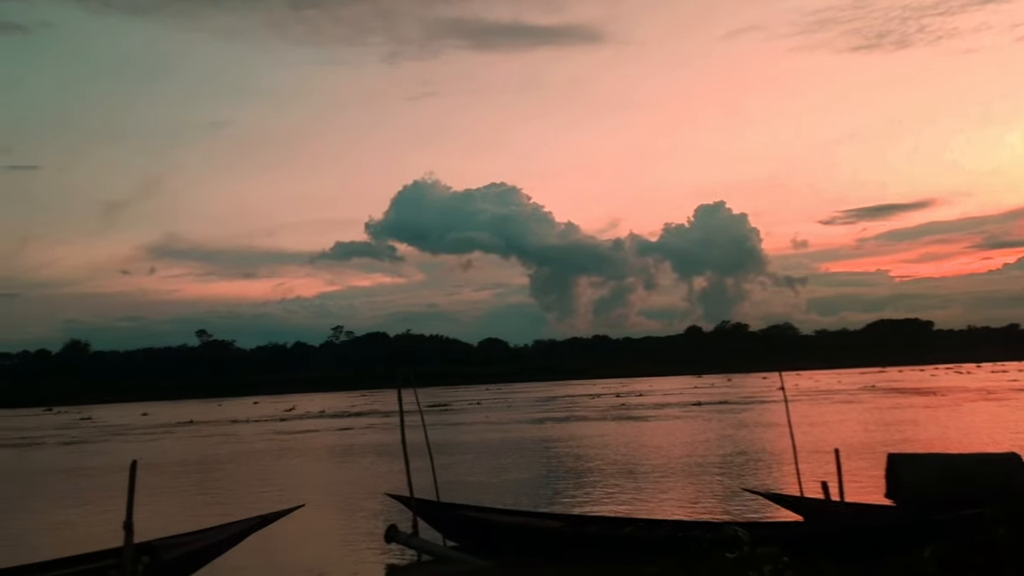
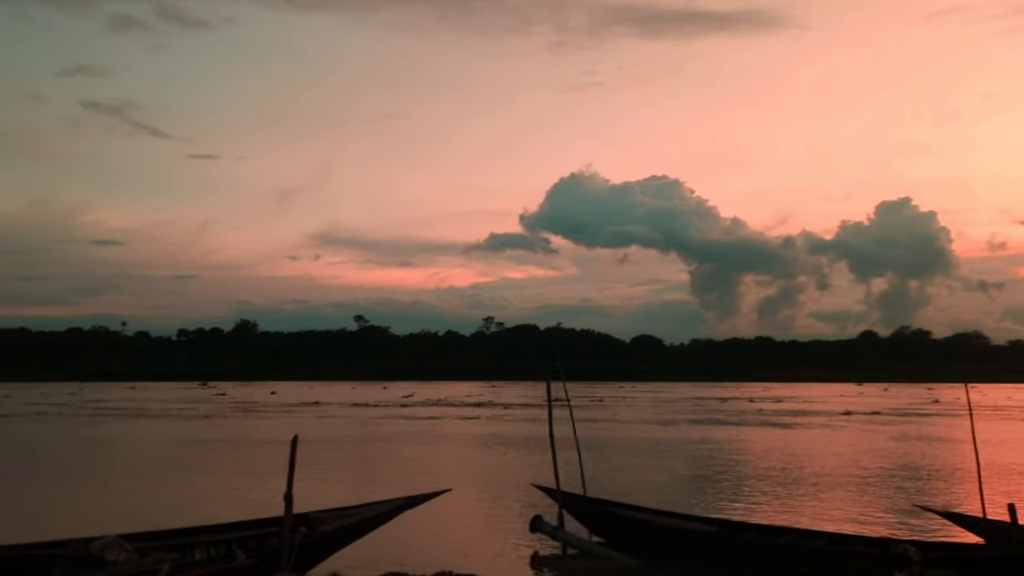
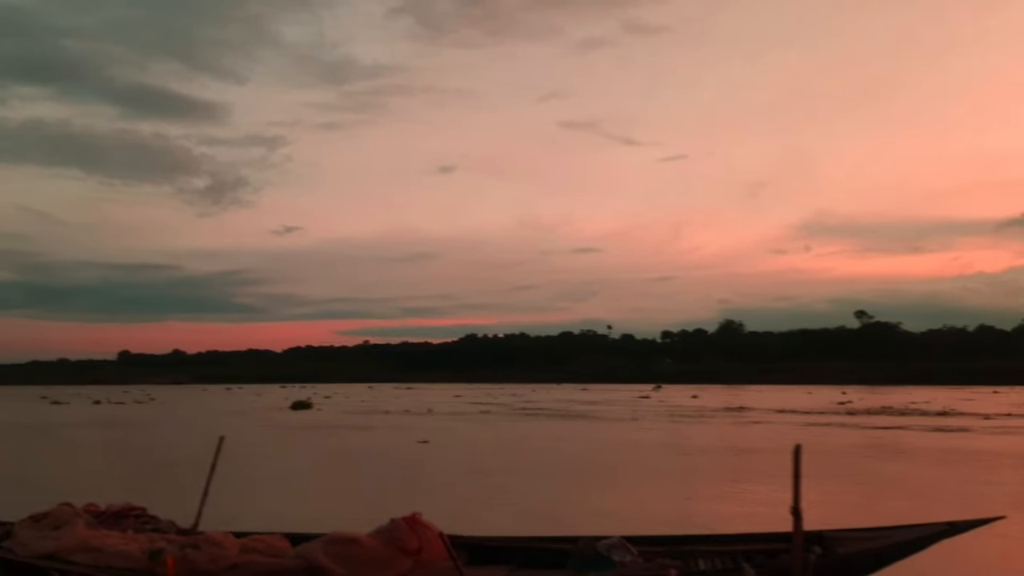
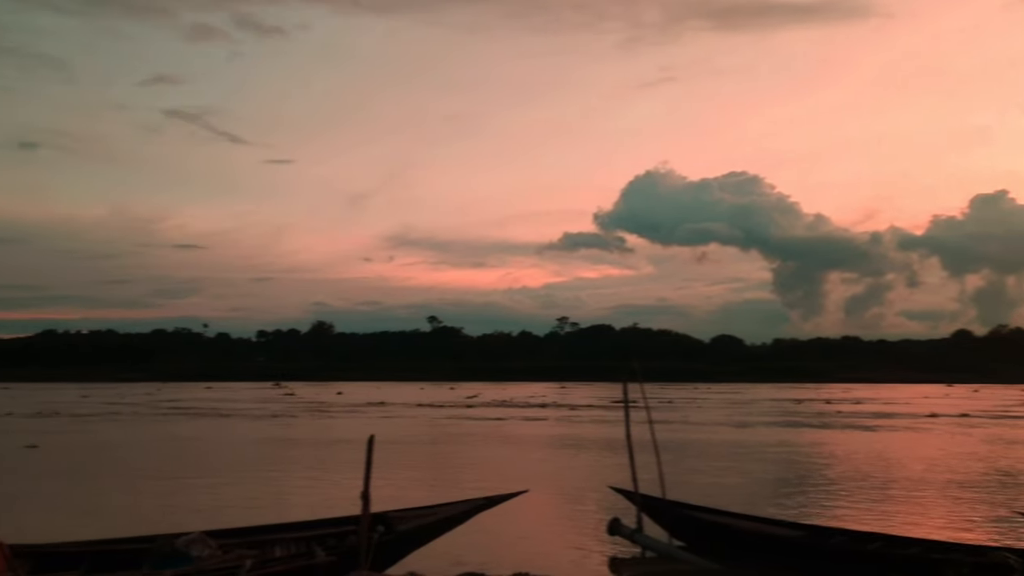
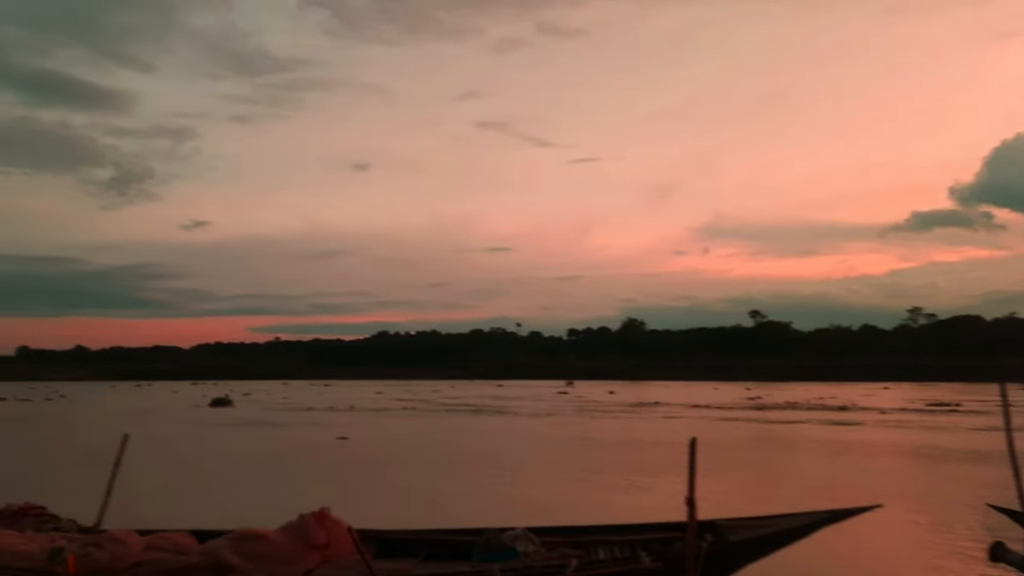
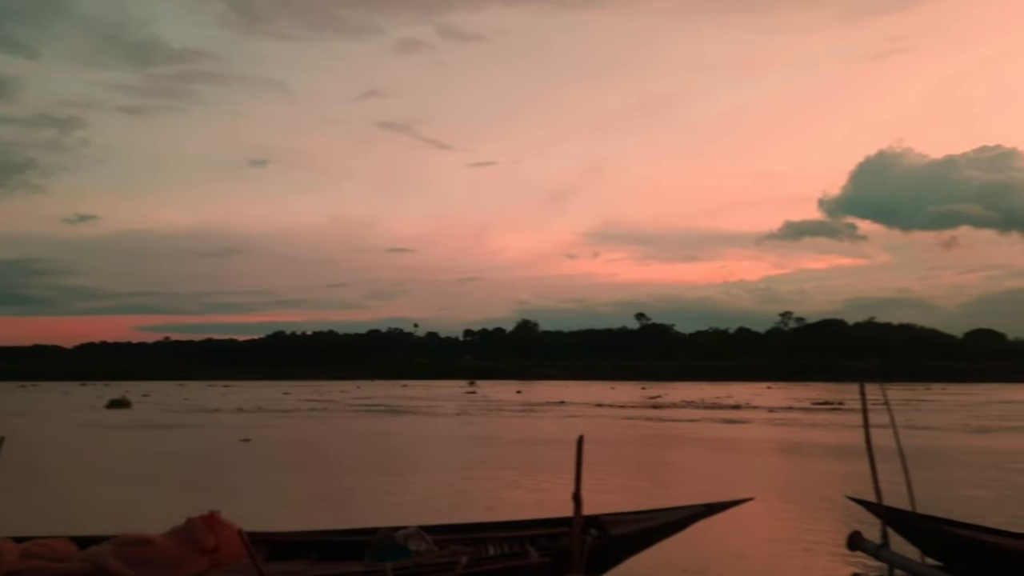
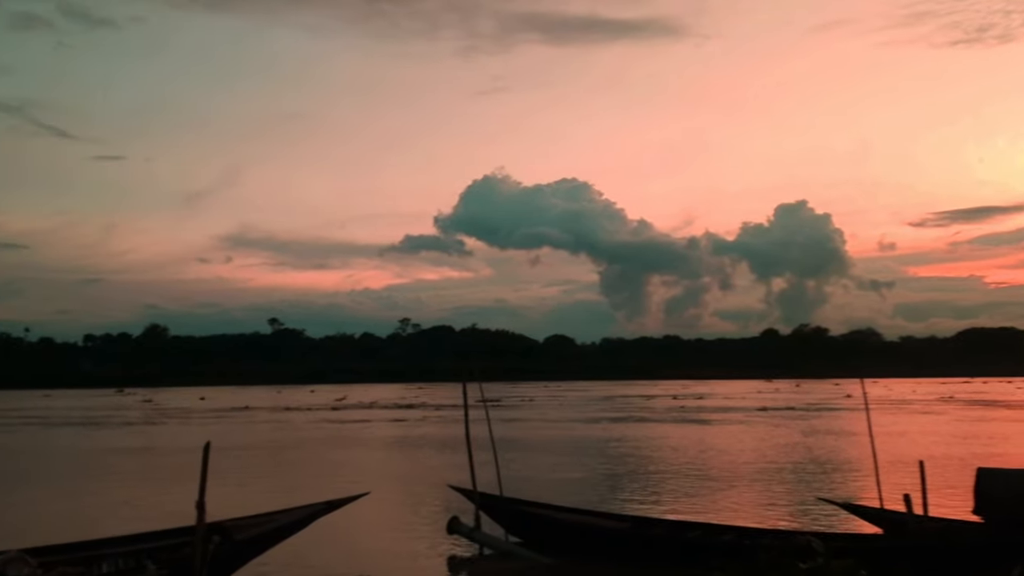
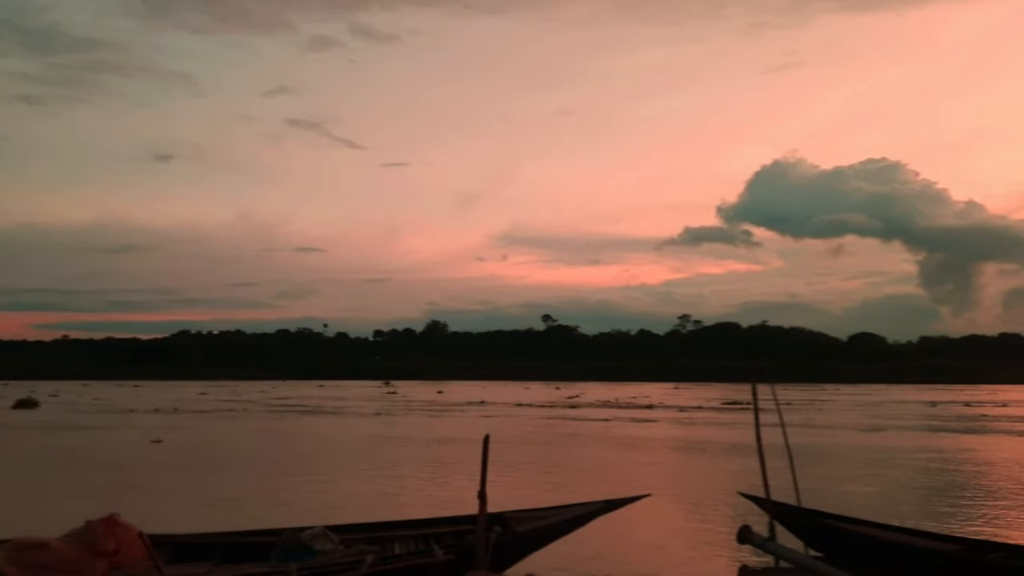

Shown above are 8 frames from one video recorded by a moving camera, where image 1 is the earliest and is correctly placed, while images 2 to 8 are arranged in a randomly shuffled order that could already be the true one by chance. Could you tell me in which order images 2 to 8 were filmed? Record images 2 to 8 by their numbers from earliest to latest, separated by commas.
7, 2, 4, 8, 6, 5, 3
